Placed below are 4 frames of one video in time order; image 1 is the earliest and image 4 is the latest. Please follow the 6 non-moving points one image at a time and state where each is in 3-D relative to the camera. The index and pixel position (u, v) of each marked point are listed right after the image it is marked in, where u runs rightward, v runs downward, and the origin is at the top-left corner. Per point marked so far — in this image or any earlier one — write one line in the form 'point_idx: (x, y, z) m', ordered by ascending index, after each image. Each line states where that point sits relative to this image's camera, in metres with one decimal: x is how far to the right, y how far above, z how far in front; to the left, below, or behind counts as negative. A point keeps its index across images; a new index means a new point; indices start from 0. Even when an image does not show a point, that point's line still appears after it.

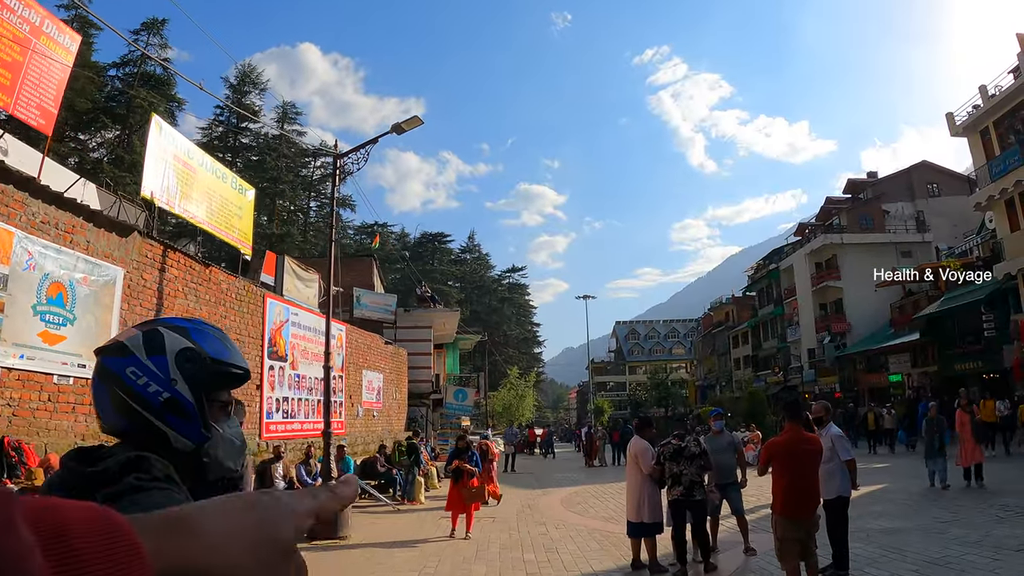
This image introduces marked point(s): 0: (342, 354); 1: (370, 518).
0: (-4.4, -1.7, +16.1) m
1: (-2.8, -4.4, +12.2) m
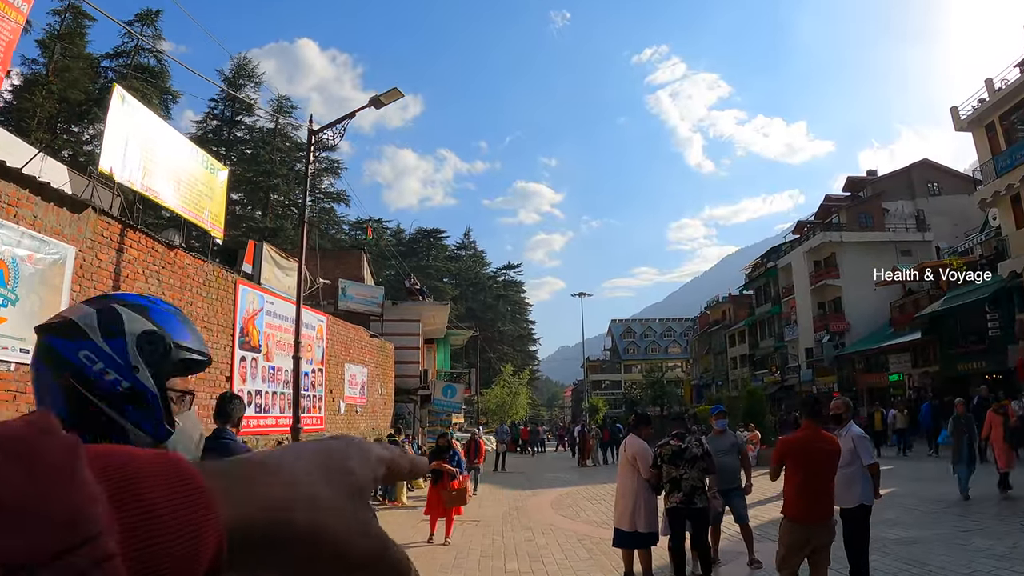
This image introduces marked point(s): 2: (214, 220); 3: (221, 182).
0: (-4.6, -1.4, +15.3) m
1: (-3.1, -4.2, +11.4) m
2: (-6.5, +1.7, +13.3) m
3: (-6.4, +2.4, +13.5) m
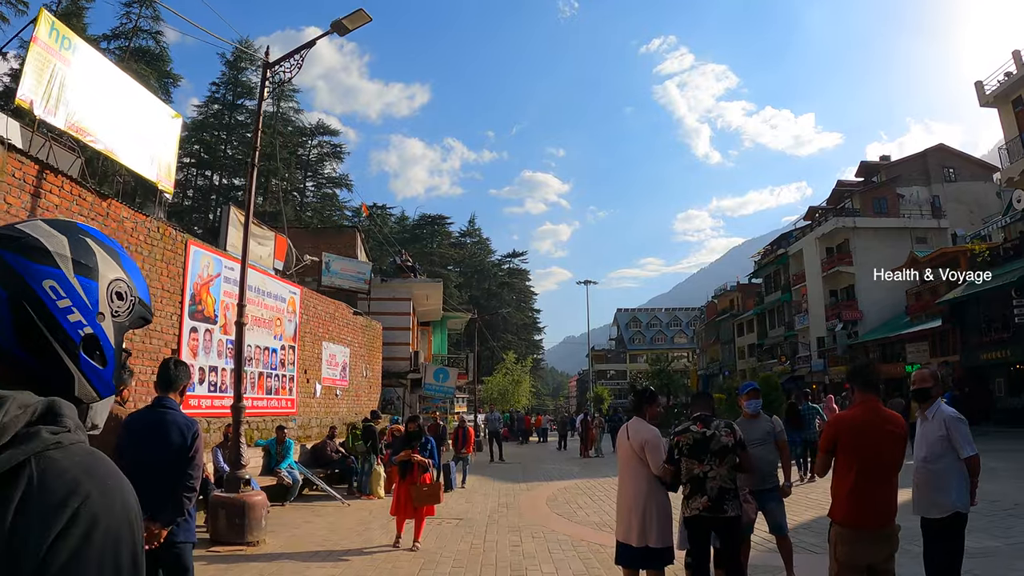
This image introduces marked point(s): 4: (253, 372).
0: (-4.8, -0.8, +13.8) m
1: (-3.2, -3.6, +9.9) m
2: (-6.6, +2.3, +11.7) m
3: (-6.5, +3.1, +12.0) m
4: (-5.0, -1.6, +12.0) m
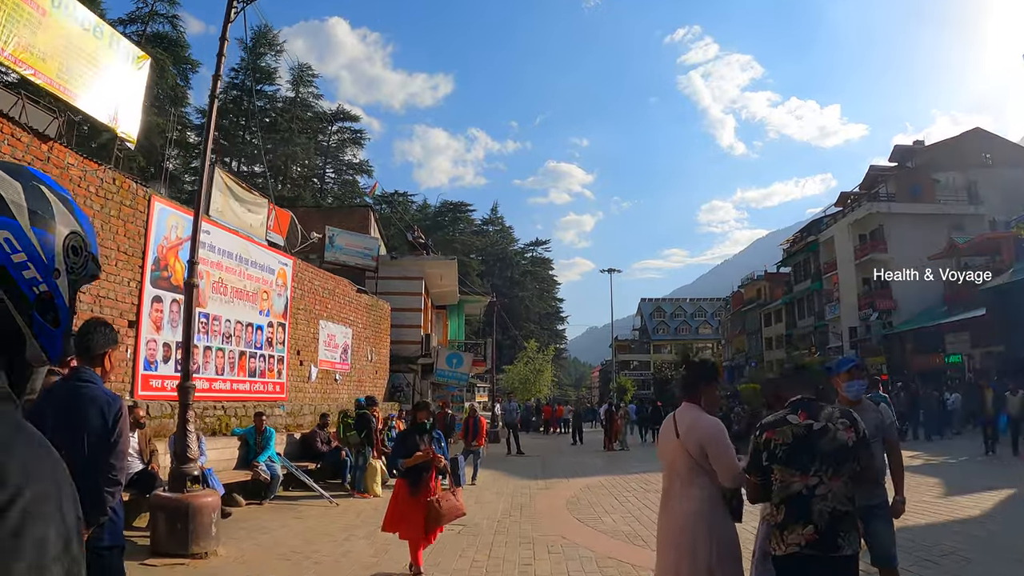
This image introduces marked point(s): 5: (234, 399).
0: (-4.4, -0.2, +12.3) m
1: (-3.1, -3.1, +8.4) m
2: (-6.3, +2.9, +10.3) m
3: (-6.3, +3.6, +10.5) m
4: (-4.7, -1.0, +10.6) m
5: (-4.7, -1.9, +10.5) m
